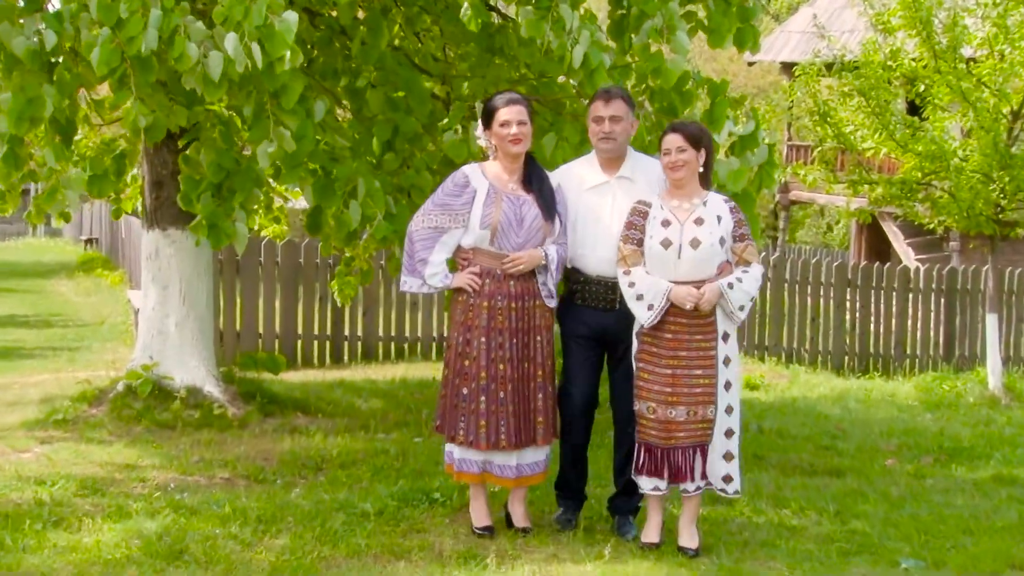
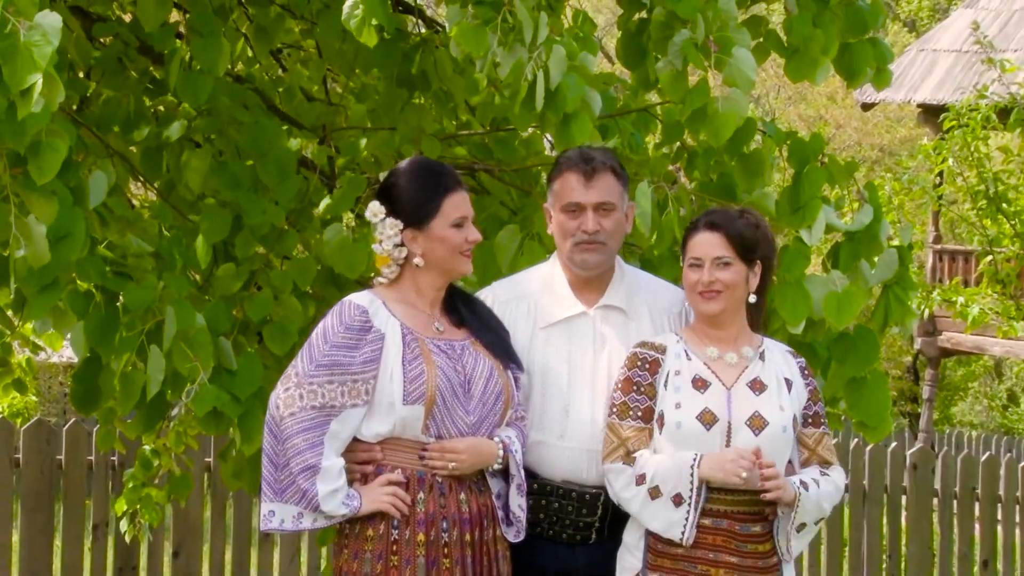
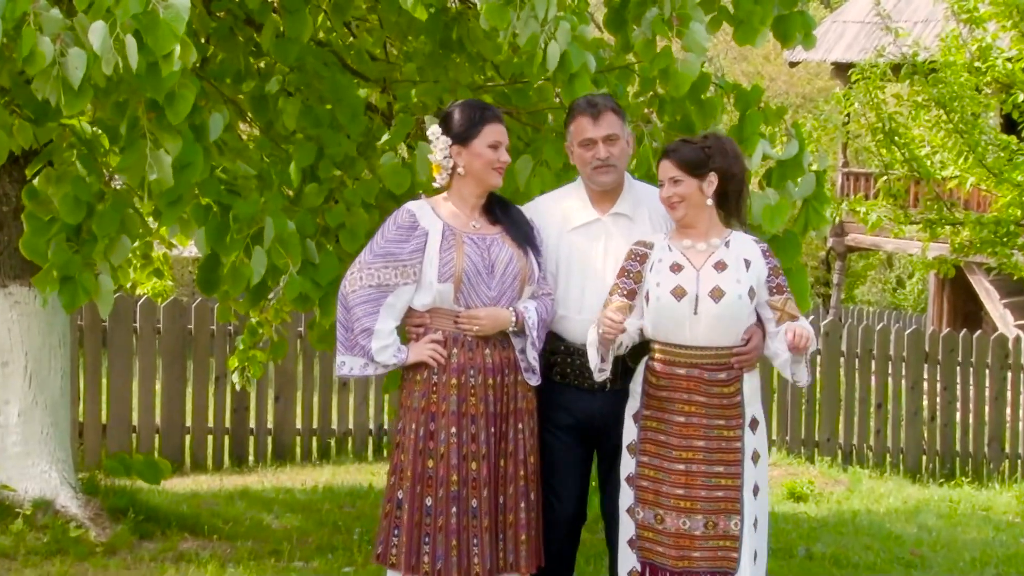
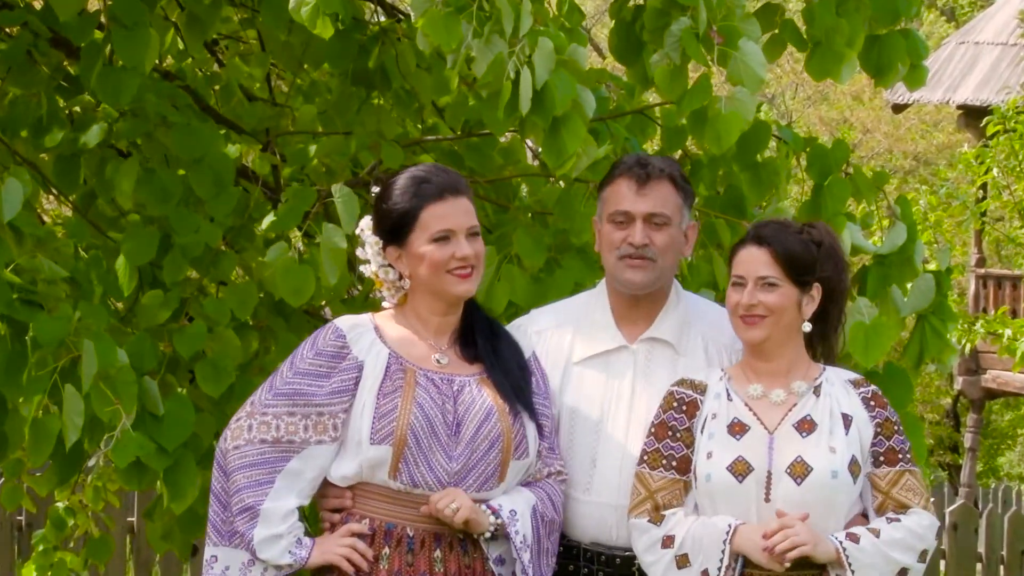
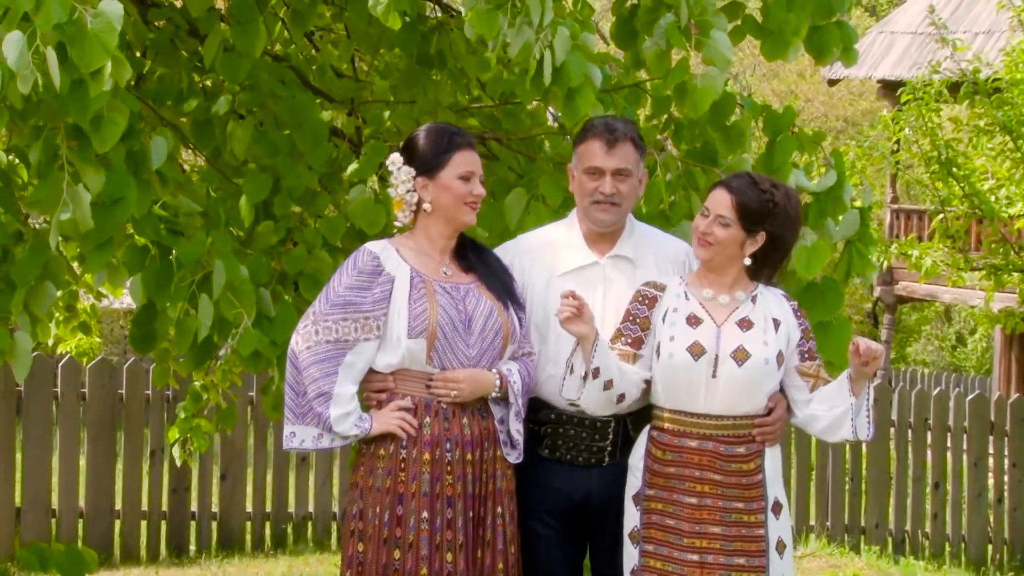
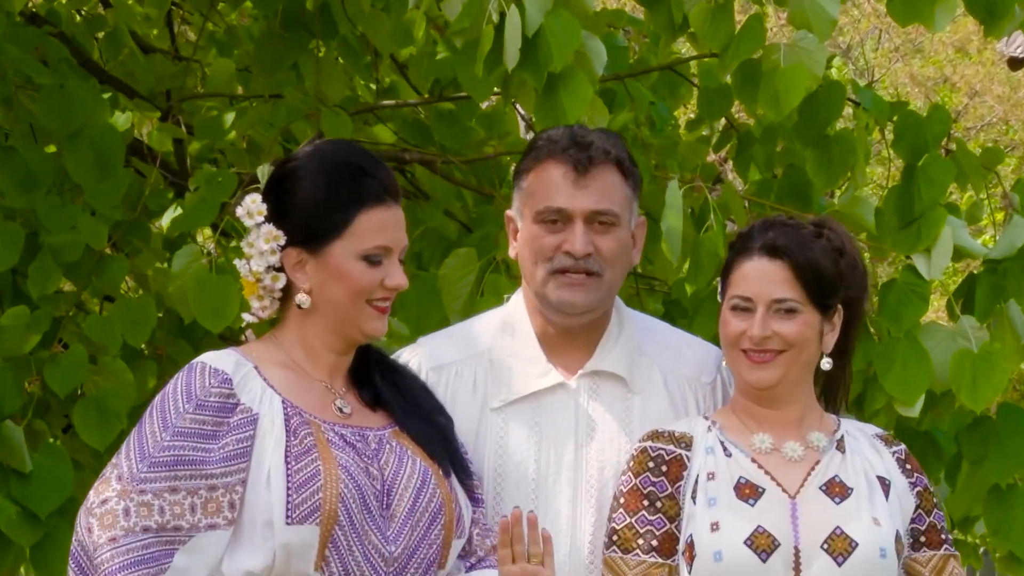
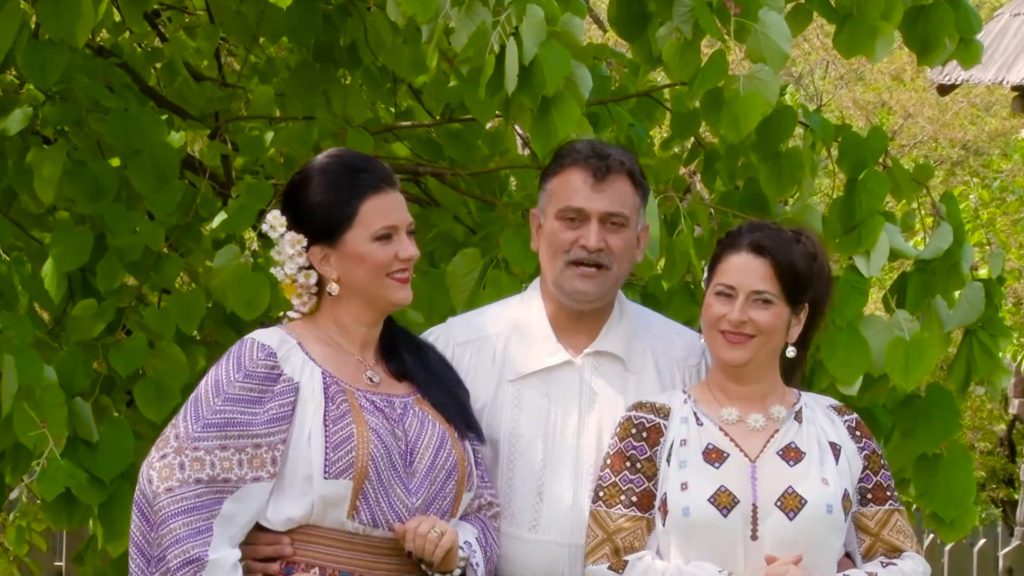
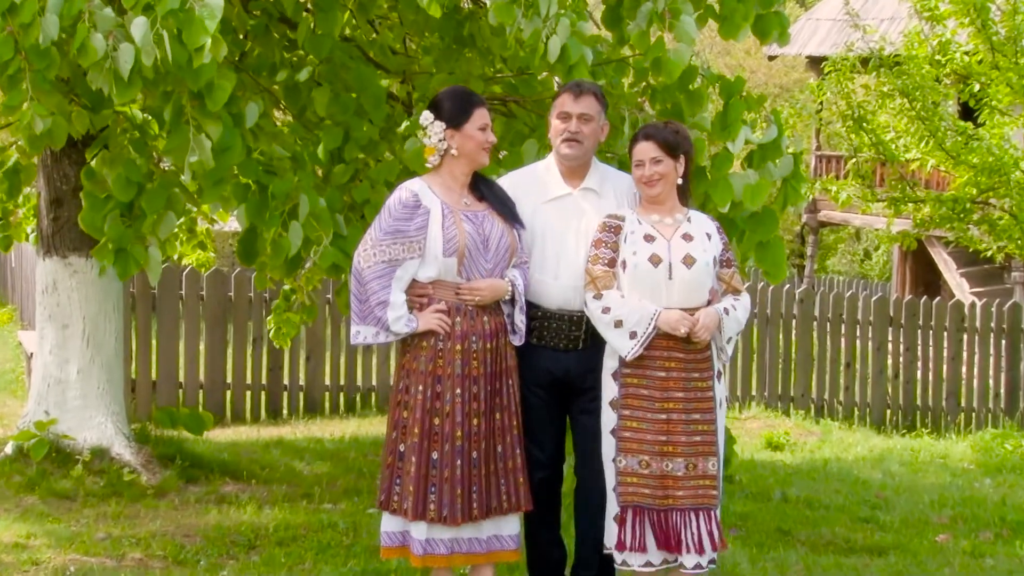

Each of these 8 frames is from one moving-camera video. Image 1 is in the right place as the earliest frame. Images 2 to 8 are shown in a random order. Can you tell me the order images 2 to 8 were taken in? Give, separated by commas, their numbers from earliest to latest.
8, 3, 5, 2, 4, 7, 6
